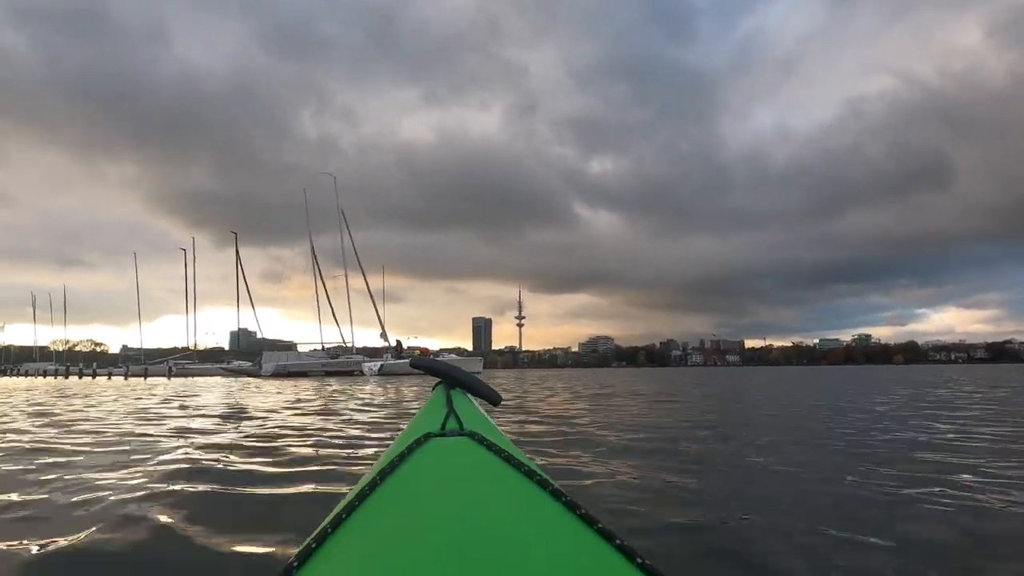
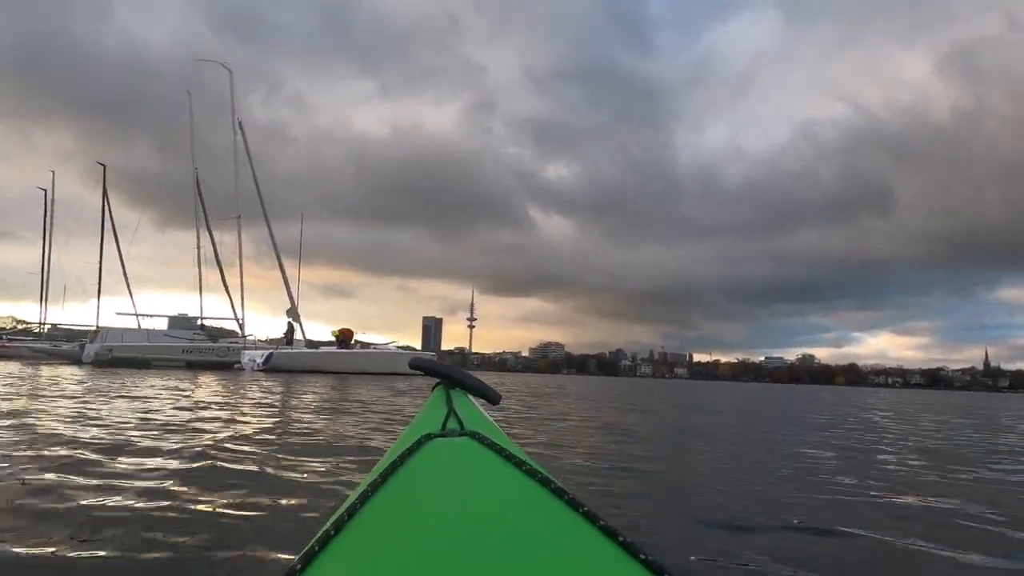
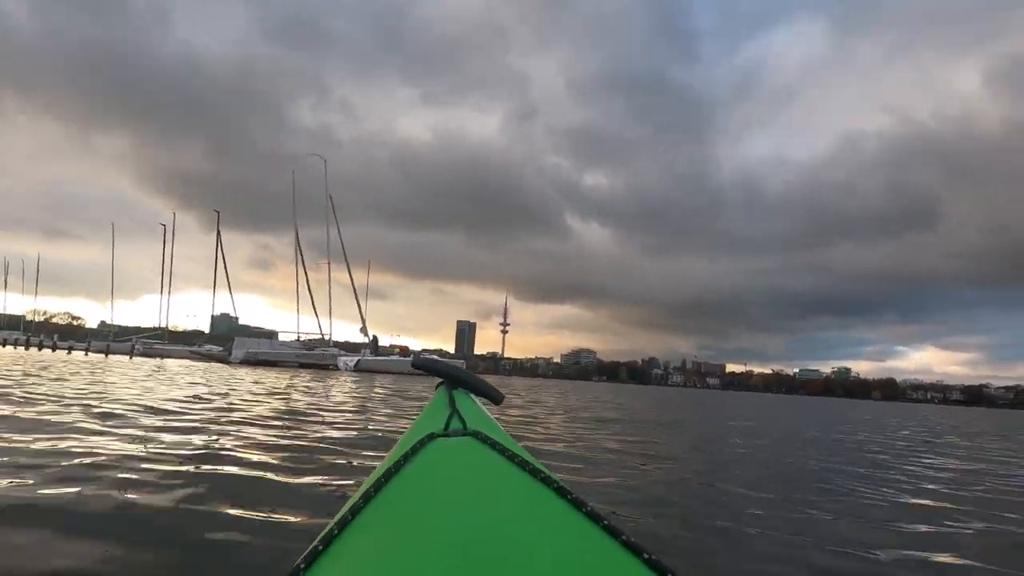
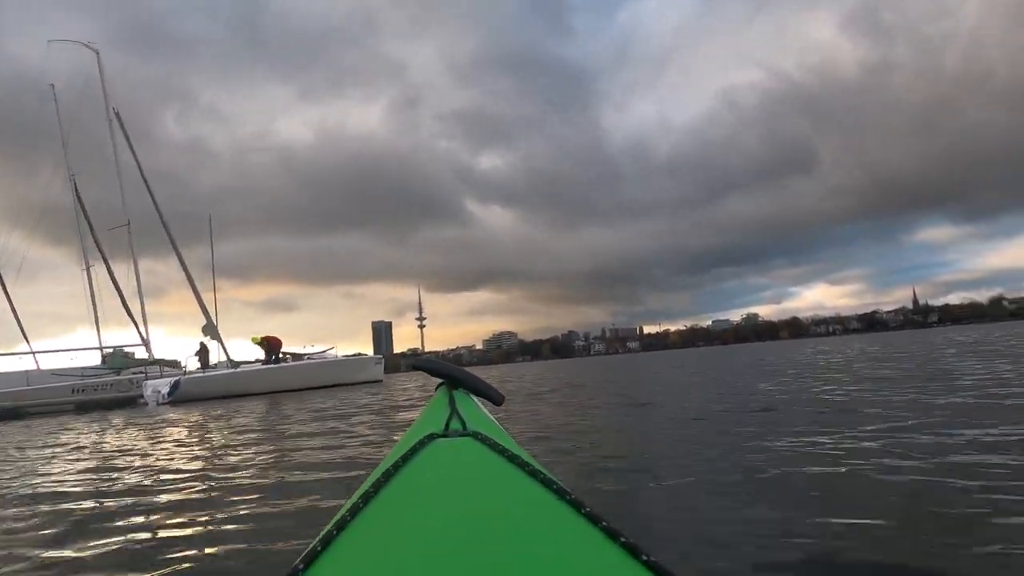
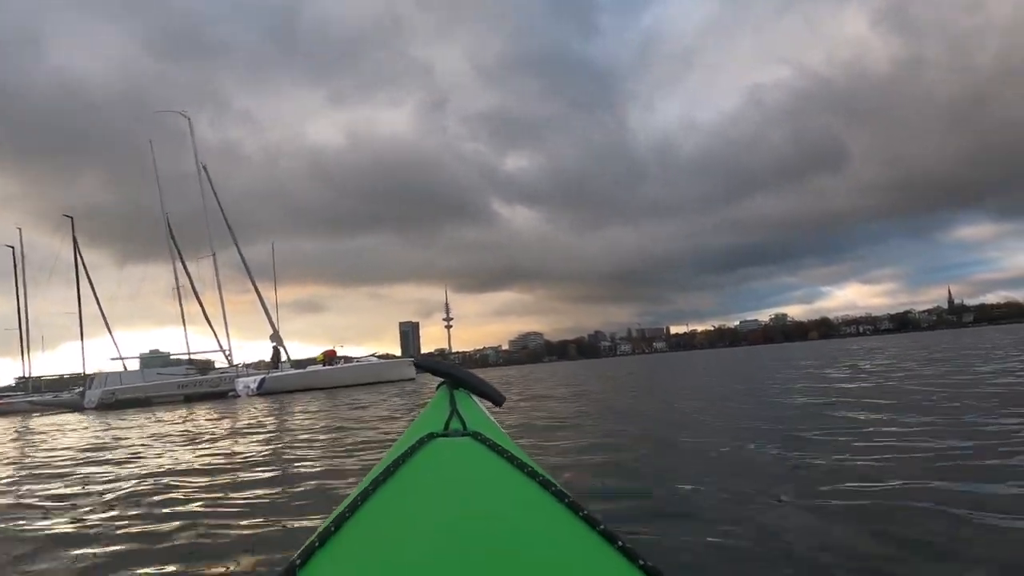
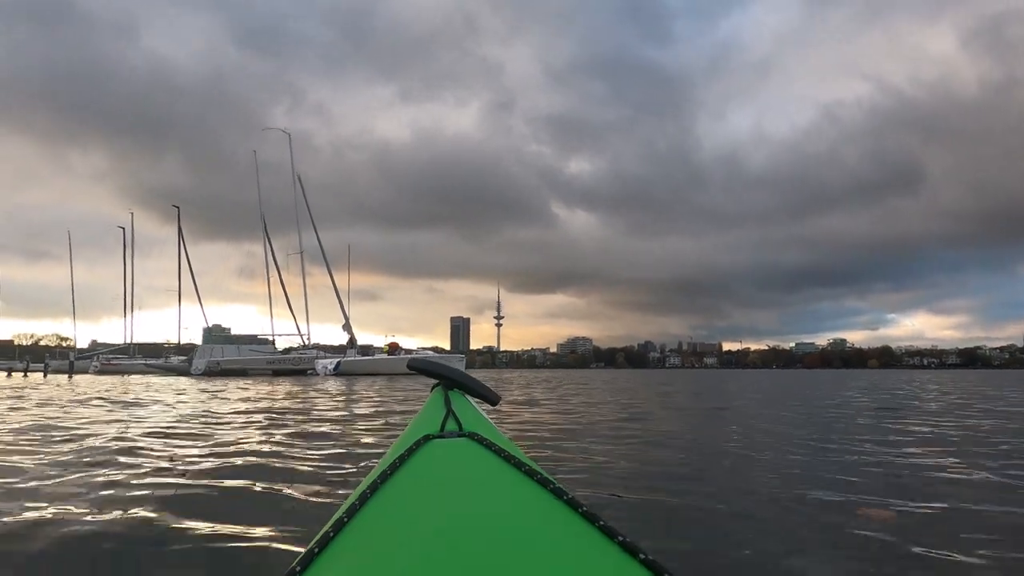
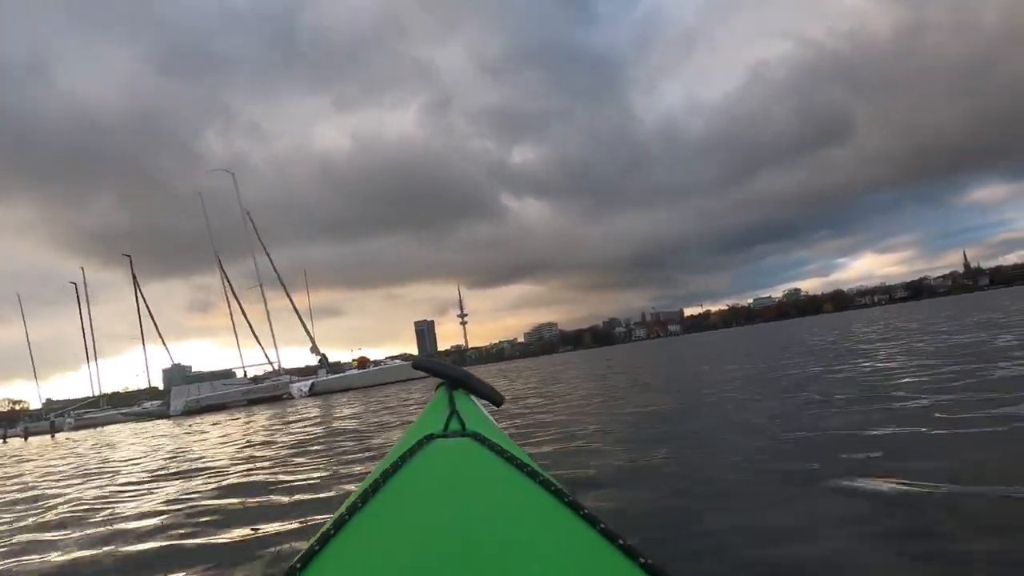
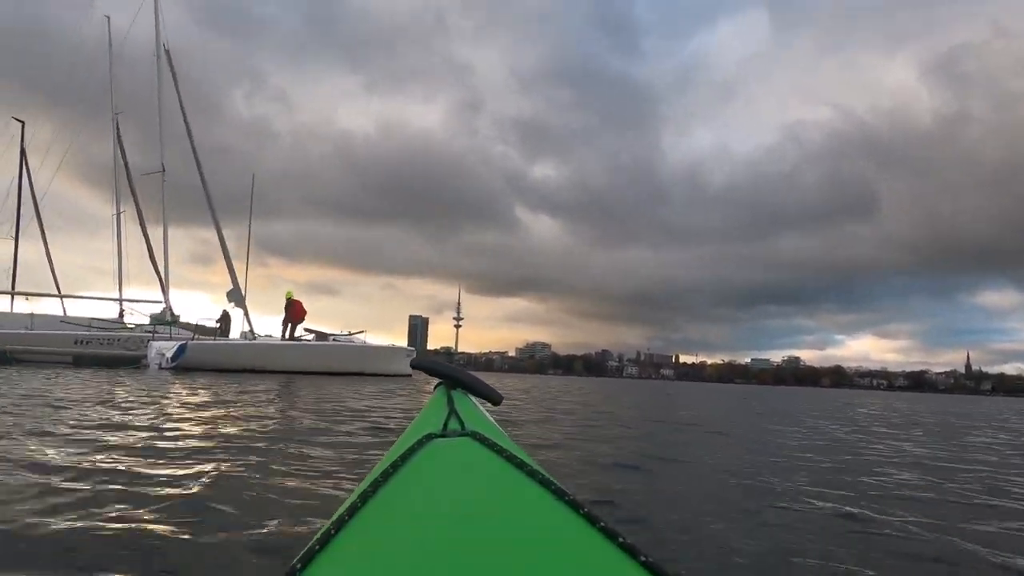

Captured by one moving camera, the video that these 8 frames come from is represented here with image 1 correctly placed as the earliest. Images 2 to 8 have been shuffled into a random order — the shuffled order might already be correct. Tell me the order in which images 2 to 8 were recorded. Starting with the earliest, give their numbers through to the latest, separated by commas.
3, 7, 6, 5, 2, 4, 8
